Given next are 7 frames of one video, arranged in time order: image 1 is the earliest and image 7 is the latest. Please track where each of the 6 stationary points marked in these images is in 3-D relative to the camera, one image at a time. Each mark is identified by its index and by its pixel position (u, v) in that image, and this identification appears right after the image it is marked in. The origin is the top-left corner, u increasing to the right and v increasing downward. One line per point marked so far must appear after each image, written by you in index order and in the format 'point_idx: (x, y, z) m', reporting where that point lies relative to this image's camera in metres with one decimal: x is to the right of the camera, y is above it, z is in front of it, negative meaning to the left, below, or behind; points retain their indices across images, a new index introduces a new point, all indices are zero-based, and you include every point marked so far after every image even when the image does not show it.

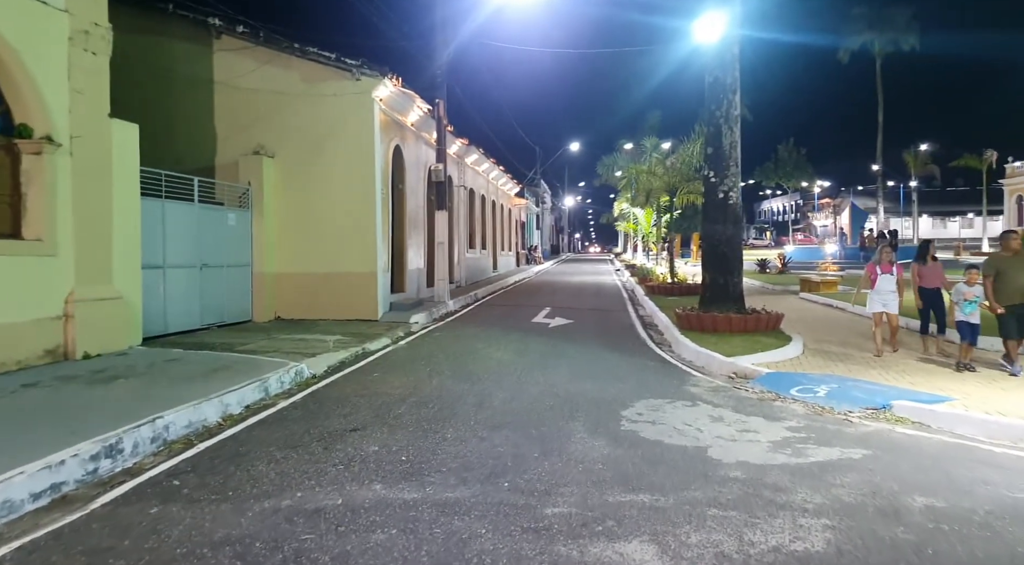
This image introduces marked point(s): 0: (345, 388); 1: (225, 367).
0: (-2.1, -1.3, +8.2) m
1: (-3.9, -1.1, +8.8) m
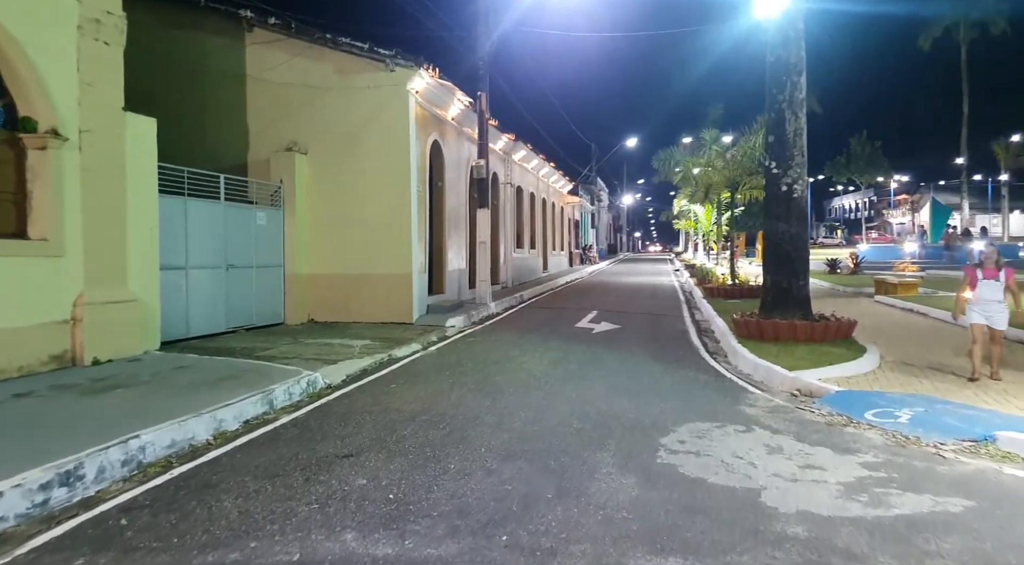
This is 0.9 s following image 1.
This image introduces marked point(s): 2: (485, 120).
0: (-1.8, -1.4, +7.5) m
1: (-3.5, -1.2, +8.3) m
2: (-0.7, +4.4, +17.7) m
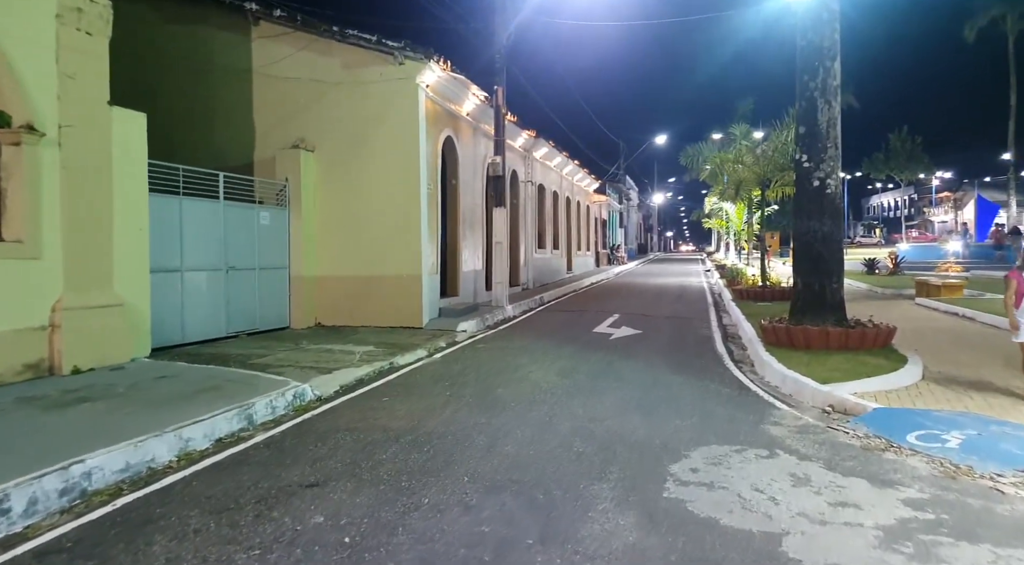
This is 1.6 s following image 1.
0: (-1.8, -1.4, +6.9) m
1: (-3.5, -1.2, +7.7) m
2: (-0.3, +4.3, +17.0) m
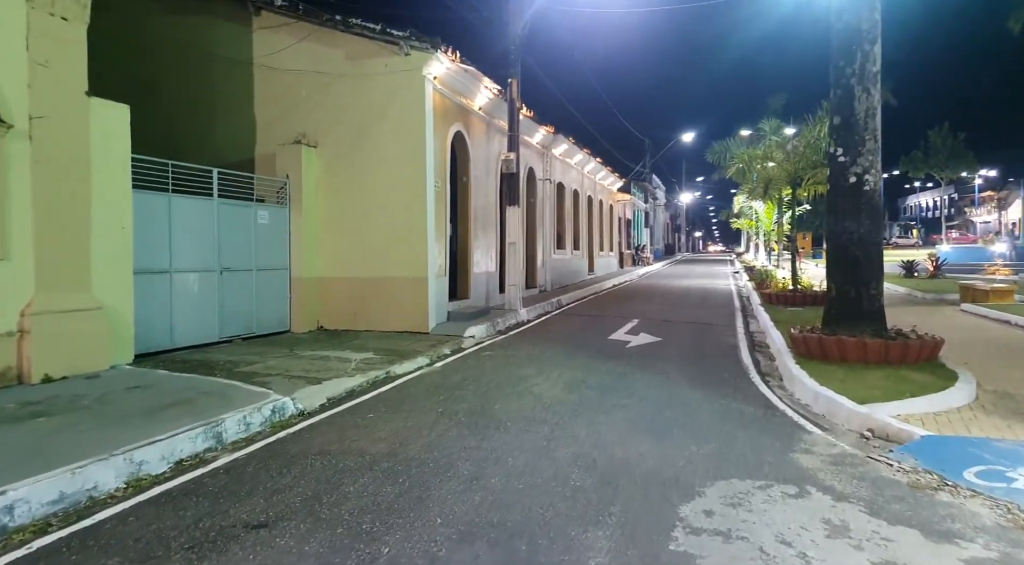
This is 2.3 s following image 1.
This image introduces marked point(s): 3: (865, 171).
0: (-1.9, -1.5, +6.3) m
1: (-3.5, -1.3, +7.1) m
2: (+0.1, +4.3, +16.3) m
3: (+5.2, +1.6, +9.6) m
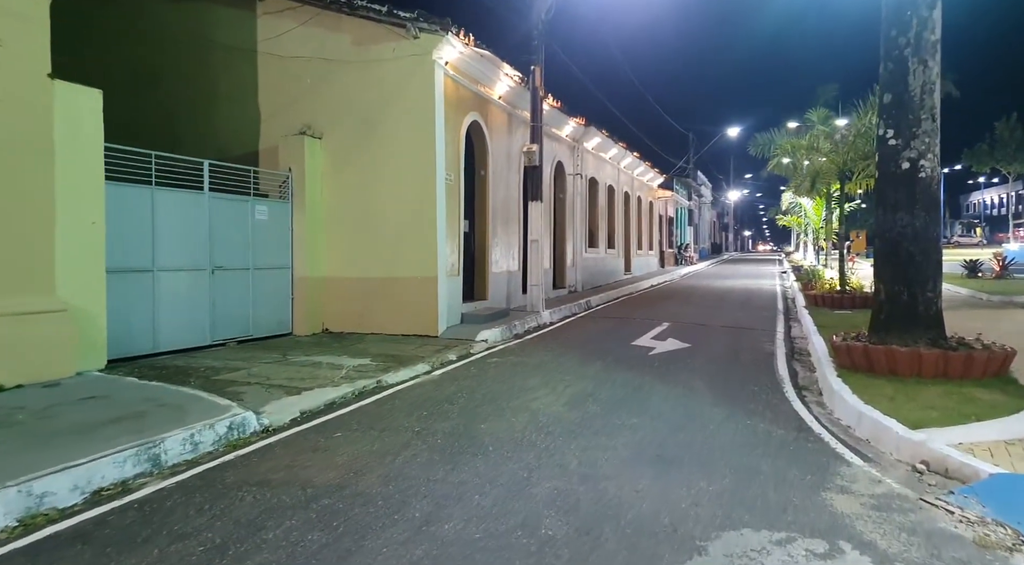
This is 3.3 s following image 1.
0: (-2.1, -1.5, +5.5) m
1: (-3.6, -1.3, +6.5) m
2: (+0.6, +4.3, +15.4) m
3: (+5.2, +1.6, +8.3) m
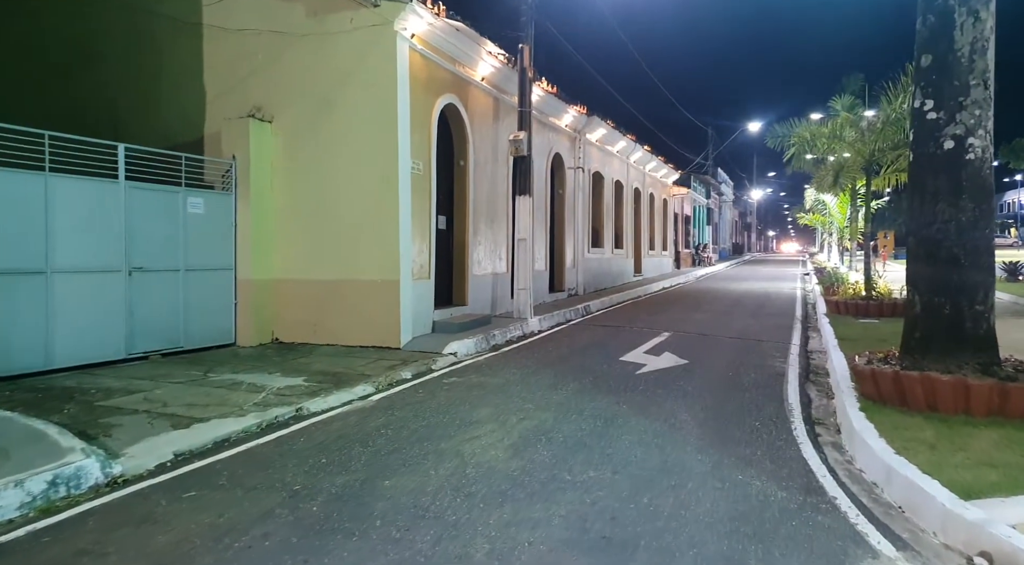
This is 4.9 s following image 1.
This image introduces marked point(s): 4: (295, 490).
0: (-2.8, -1.6, +4.0) m
1: (-4.3, -1.3, +5.0) m
2: (+0.3, +4.2, +13.8) m
3: (+4.6, +1.5, +6.6) m
4: (-1.6, -1.5, +4.8) m
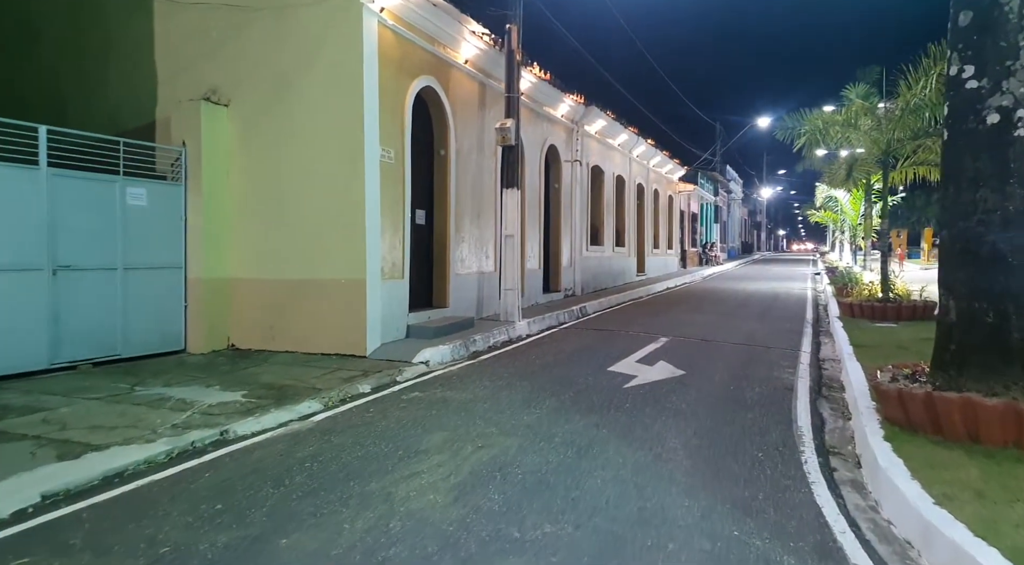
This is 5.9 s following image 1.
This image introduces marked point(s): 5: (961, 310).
0: (-3.2, -1.6, +3.0) m
1: (-4.7, -1.4, +4.0) m
2: (0.0, +4.2, +12.7) m
3: (+4.2, +1.5, +5.4) m
4: (-2.0, -1.5, +3.8) m
5: (+3.9, -0.3, +5.6) m
